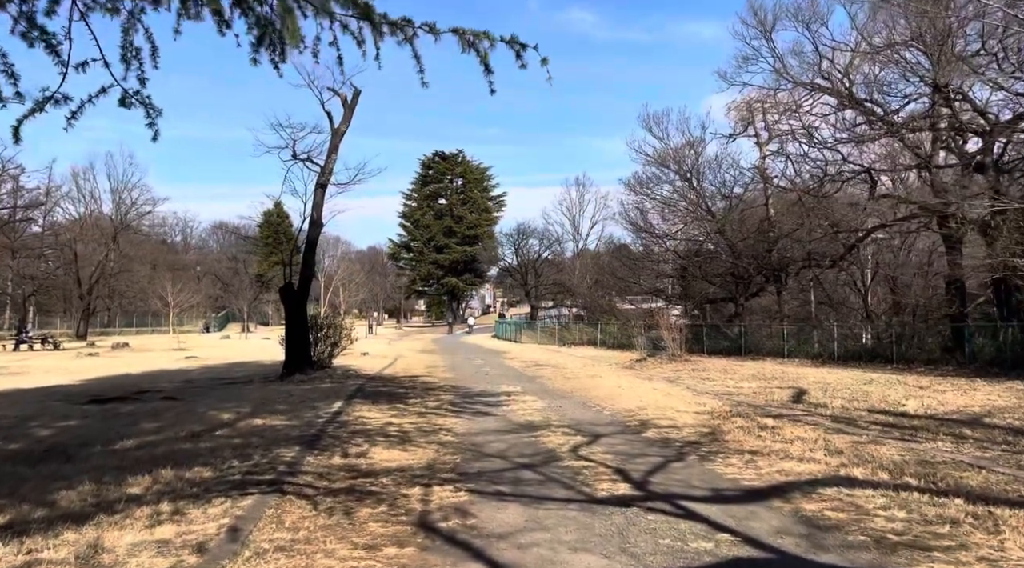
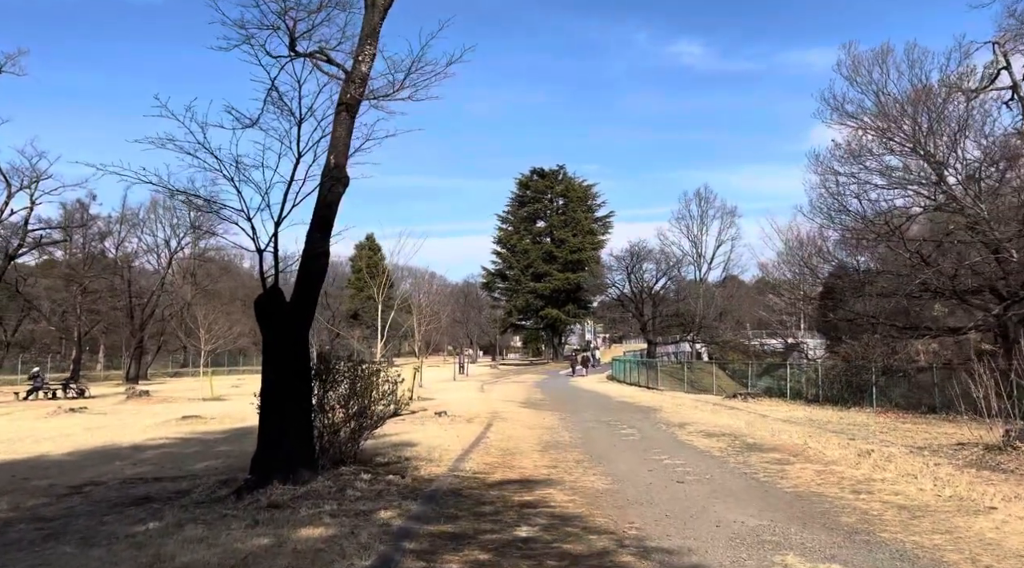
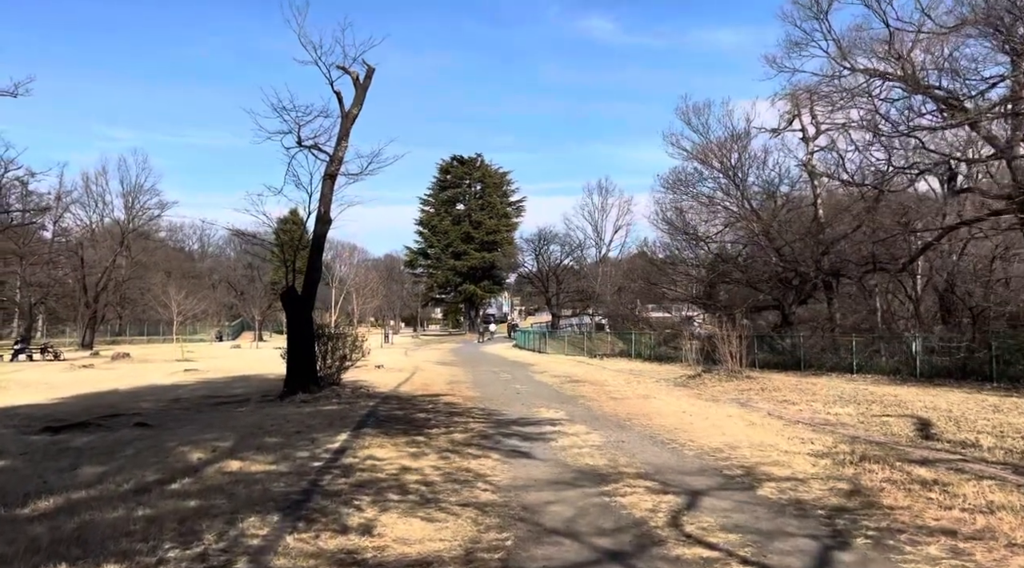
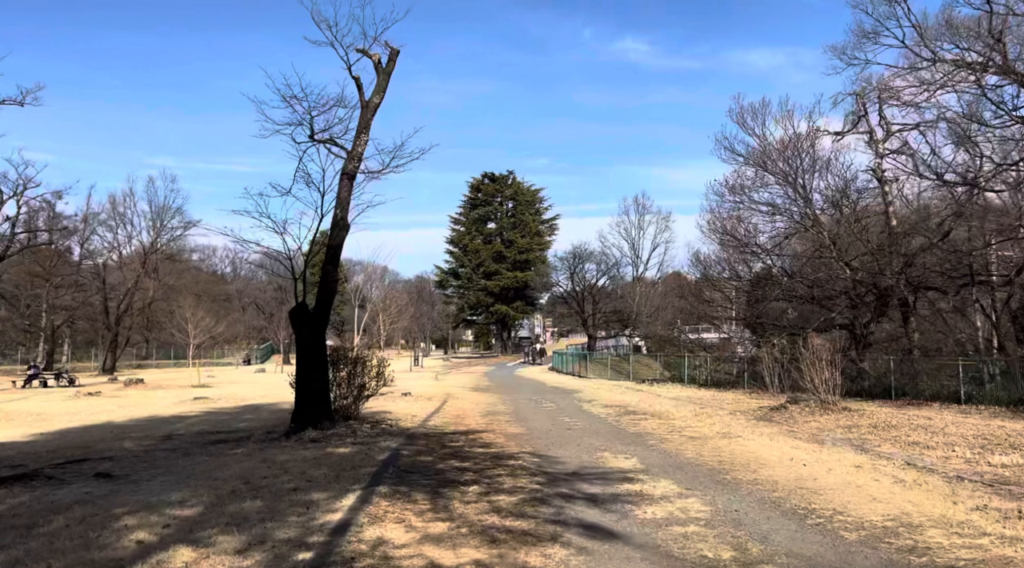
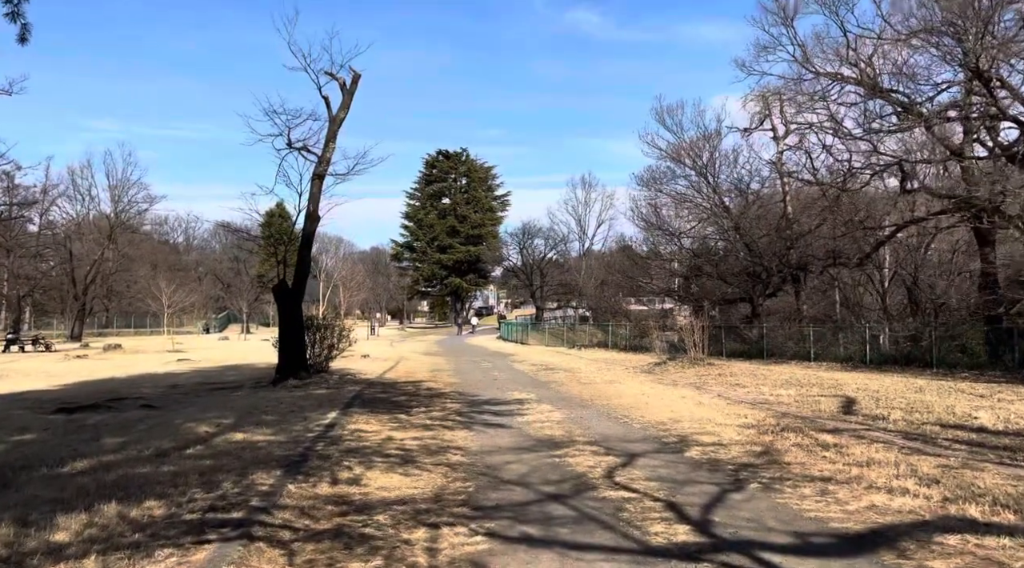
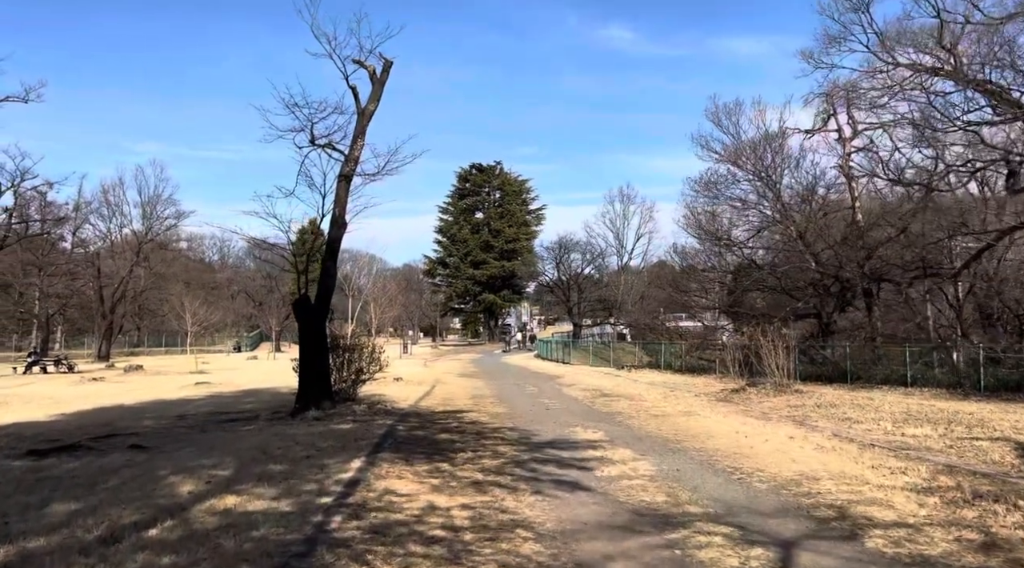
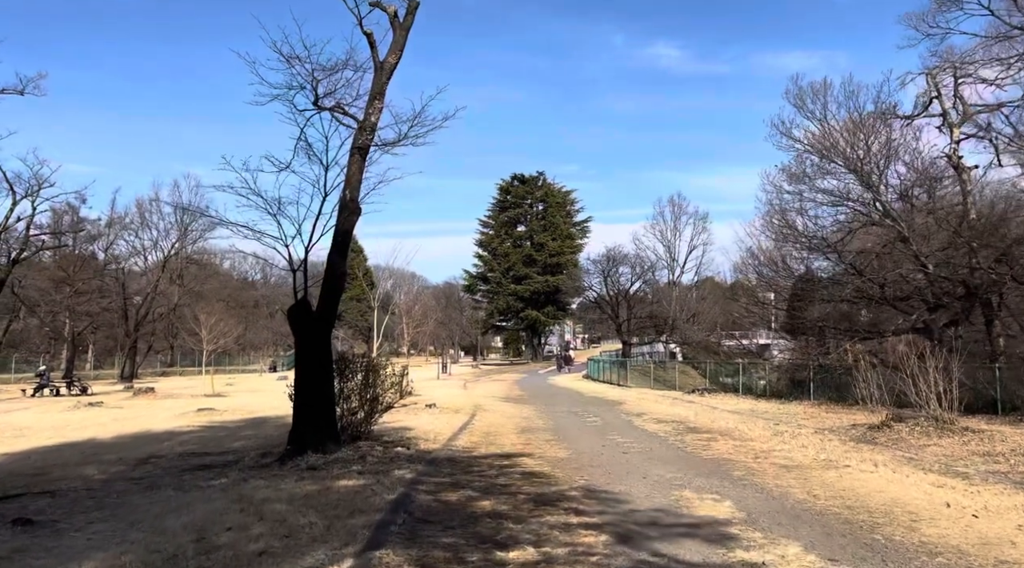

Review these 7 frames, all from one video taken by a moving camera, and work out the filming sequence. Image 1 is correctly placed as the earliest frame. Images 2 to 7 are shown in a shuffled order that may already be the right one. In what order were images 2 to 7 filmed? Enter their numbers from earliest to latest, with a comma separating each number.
5, 3, 6, 4, 7, 2
